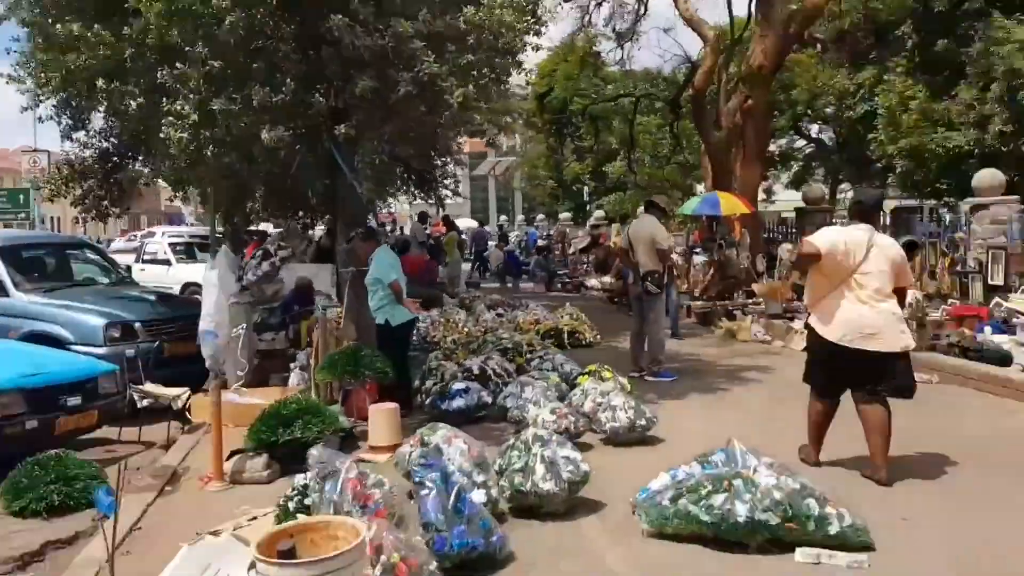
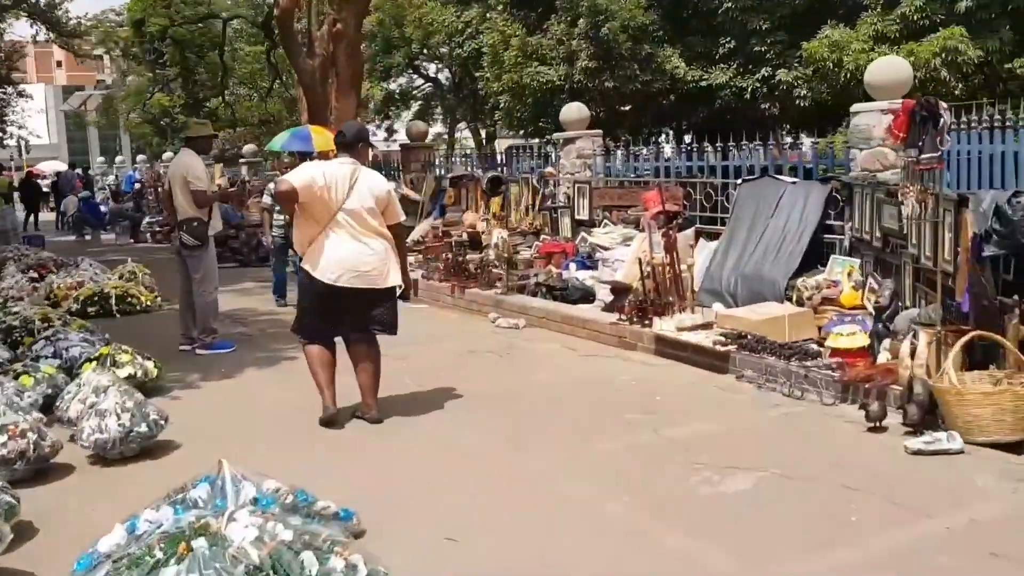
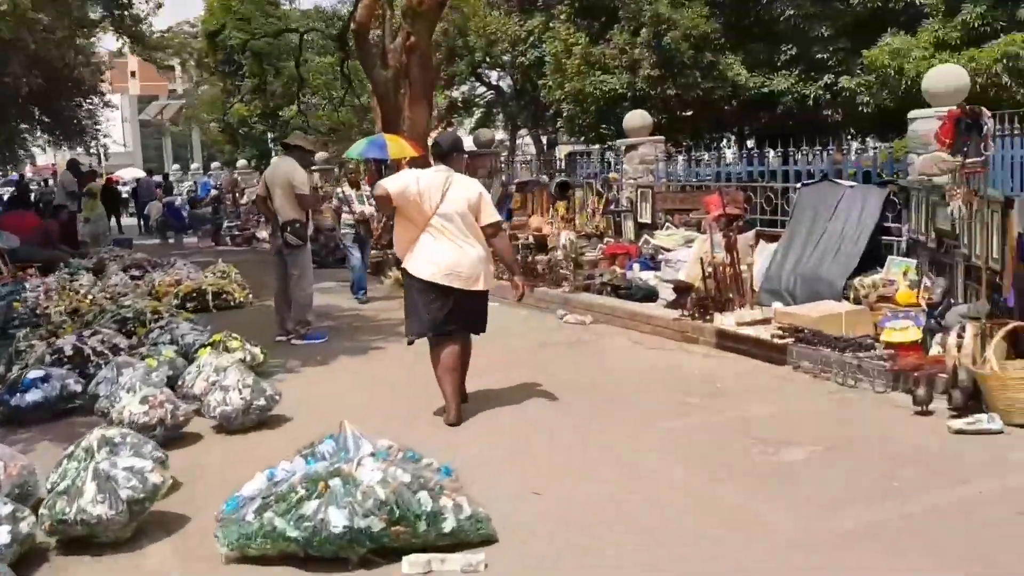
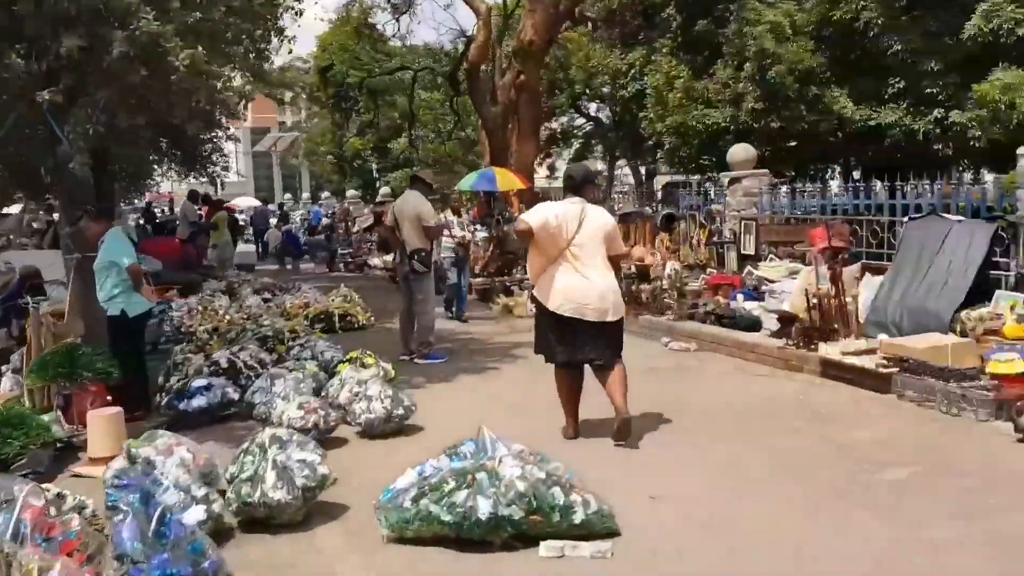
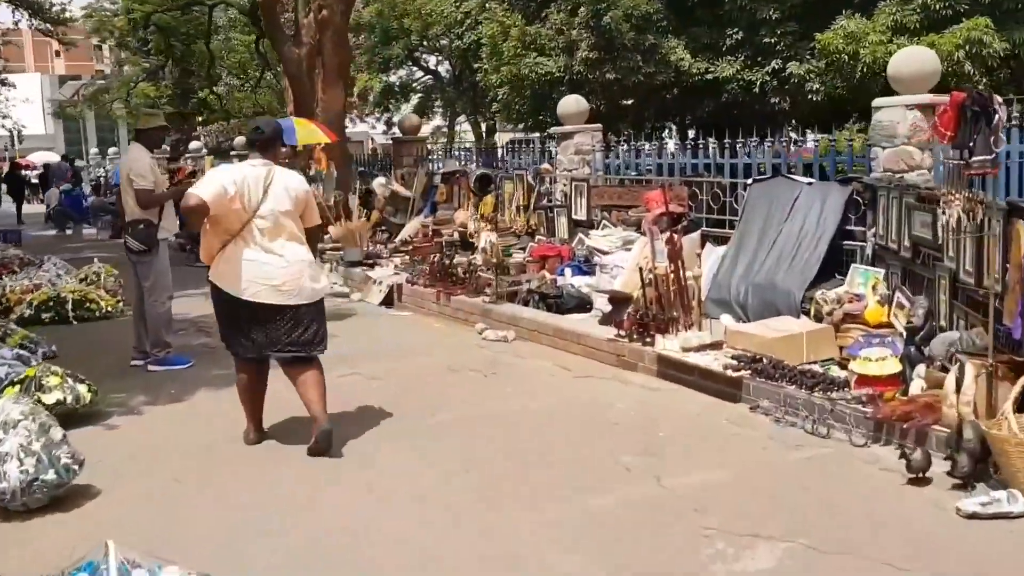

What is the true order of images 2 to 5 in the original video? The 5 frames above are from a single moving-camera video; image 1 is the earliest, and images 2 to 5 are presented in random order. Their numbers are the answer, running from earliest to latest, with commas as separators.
4, 3, 2, 5
